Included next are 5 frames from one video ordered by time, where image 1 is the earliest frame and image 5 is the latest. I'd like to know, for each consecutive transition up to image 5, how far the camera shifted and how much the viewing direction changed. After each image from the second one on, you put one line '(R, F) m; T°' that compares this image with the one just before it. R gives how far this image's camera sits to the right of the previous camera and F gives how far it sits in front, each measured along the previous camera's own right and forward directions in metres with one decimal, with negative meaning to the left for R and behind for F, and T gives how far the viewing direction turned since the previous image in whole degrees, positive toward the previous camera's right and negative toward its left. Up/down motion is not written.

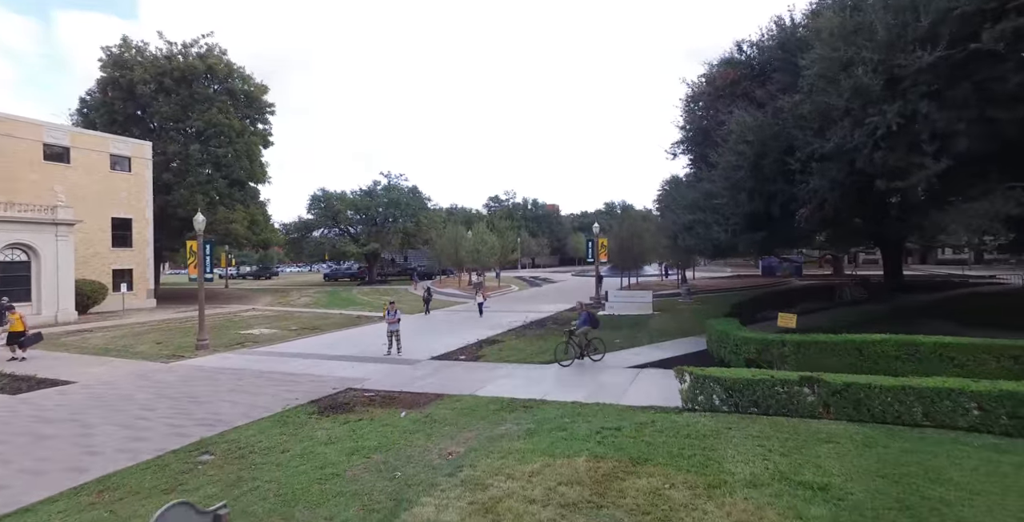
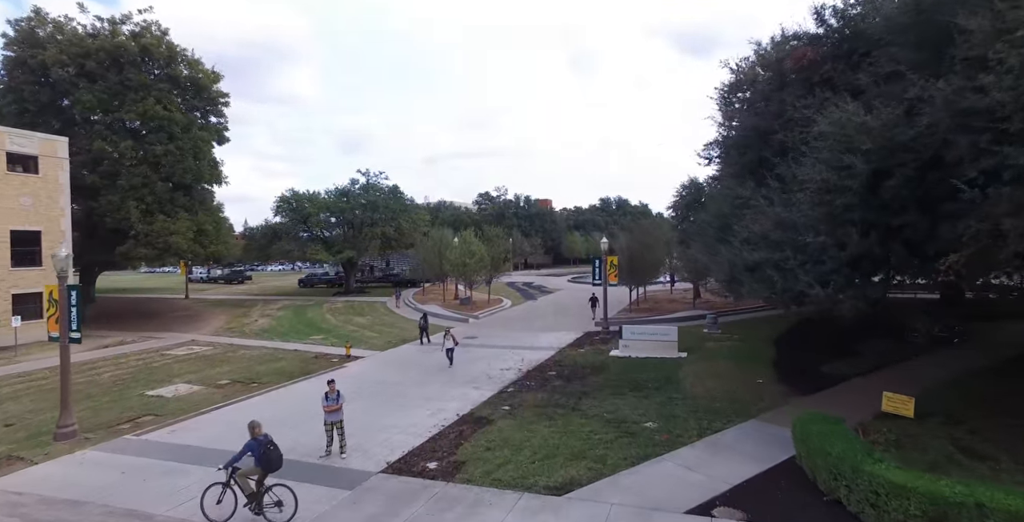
(0.0, +3.9) m; +1°
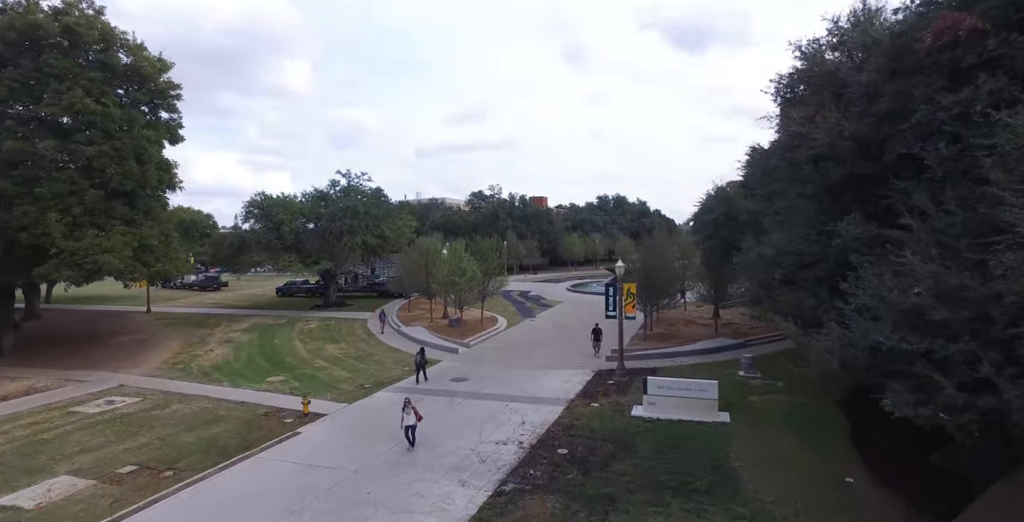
(-0.1, +3.4) m; +1°
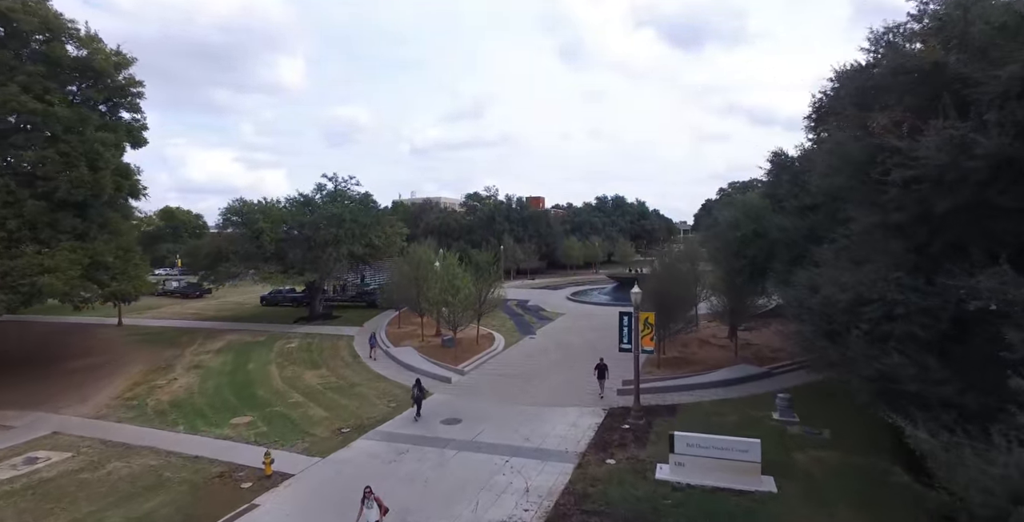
(-0.1, +2.2) m; 0°
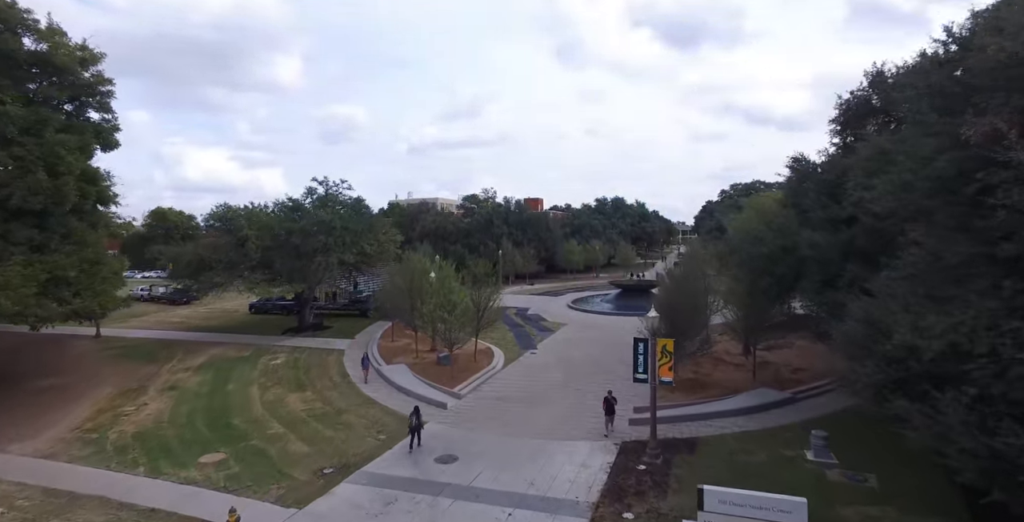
(-0.1, +1.6) m; 0°
